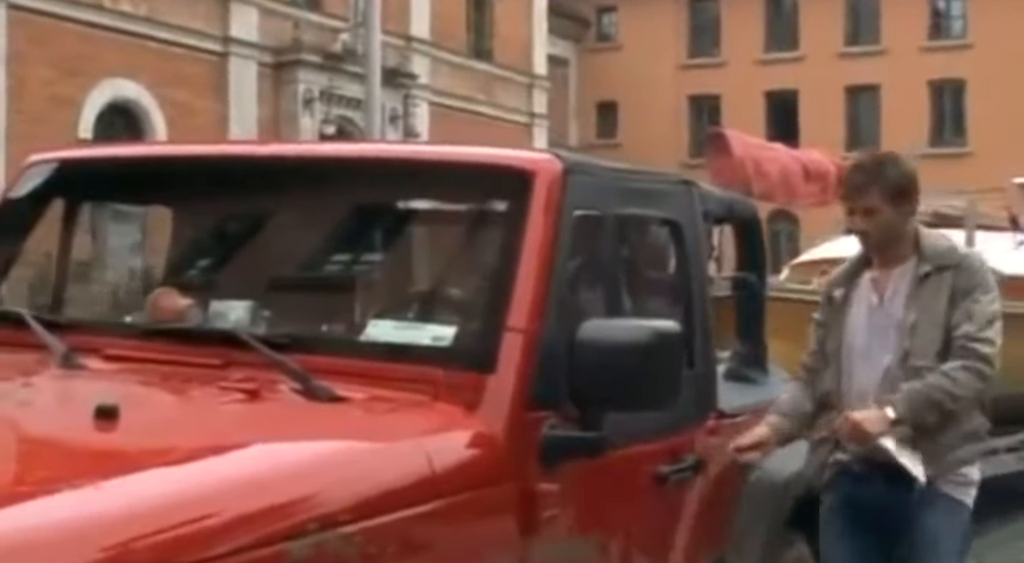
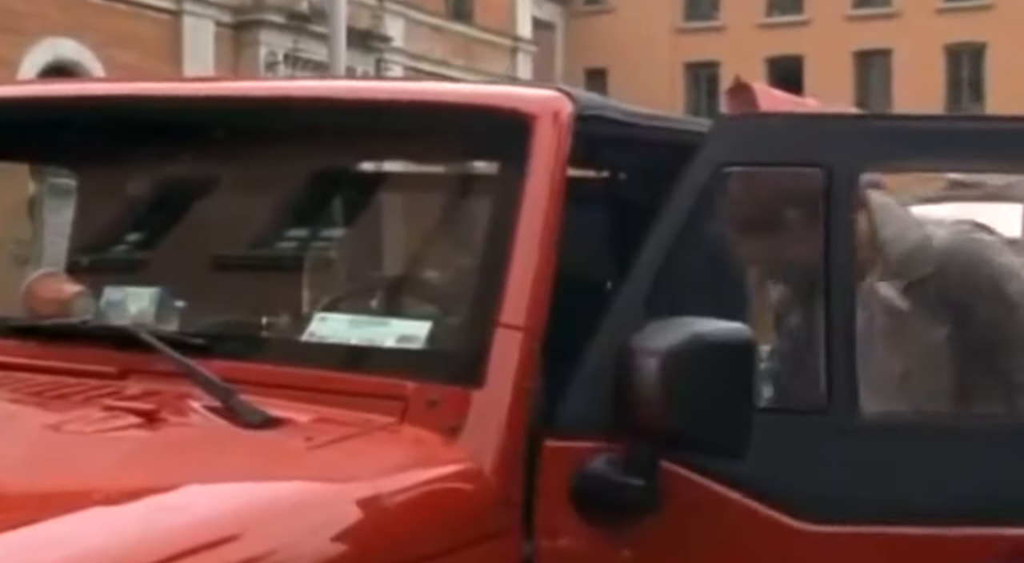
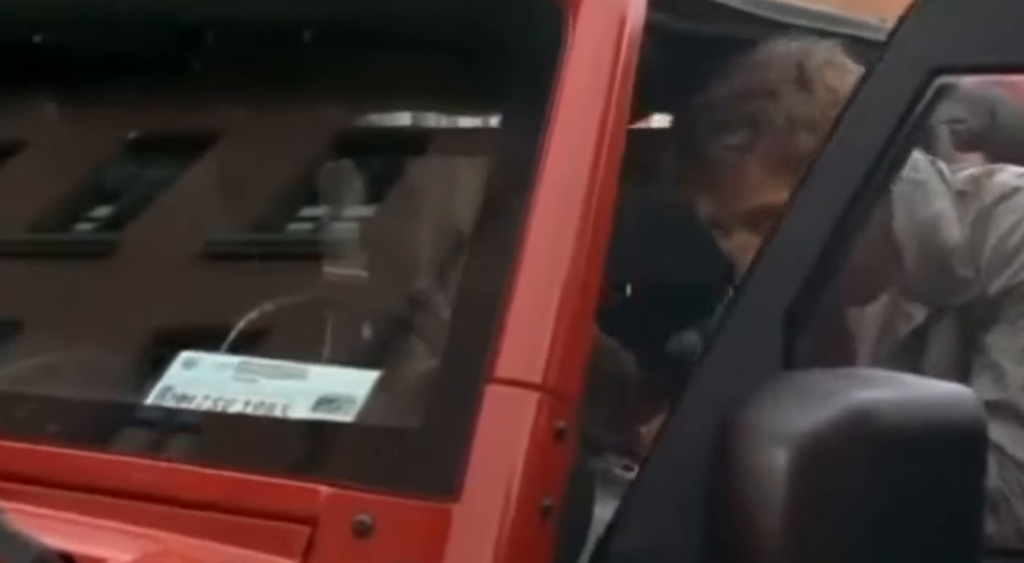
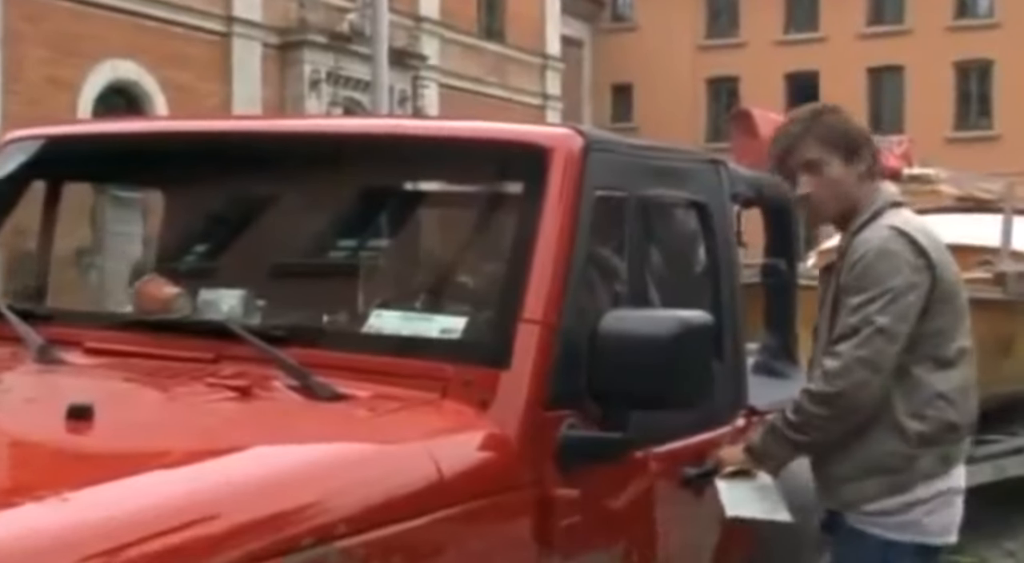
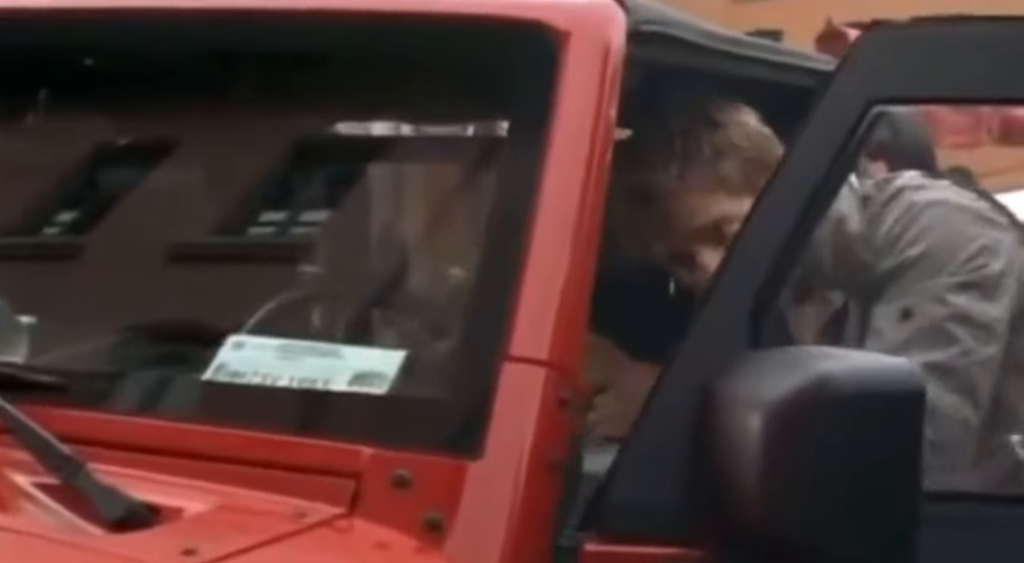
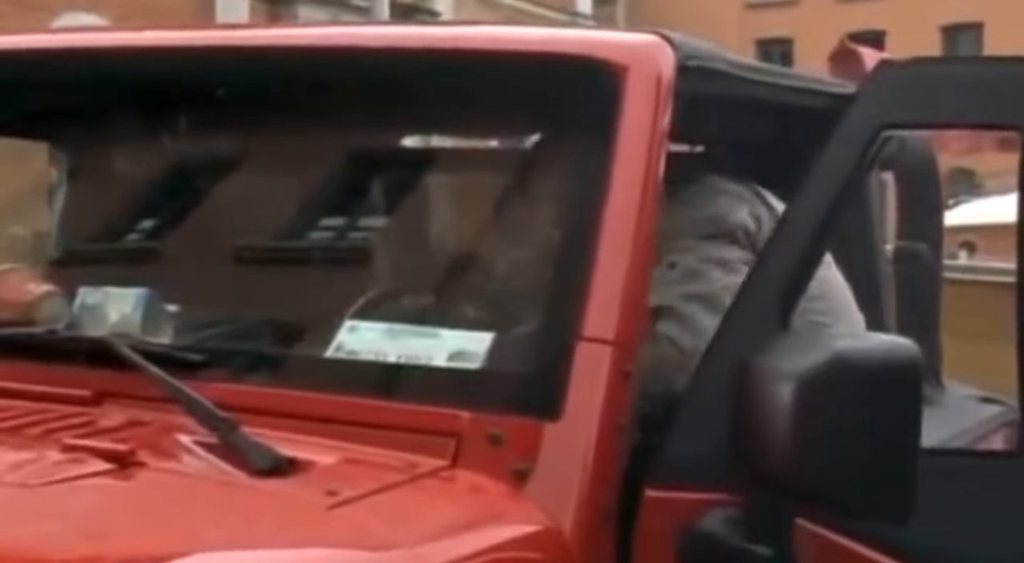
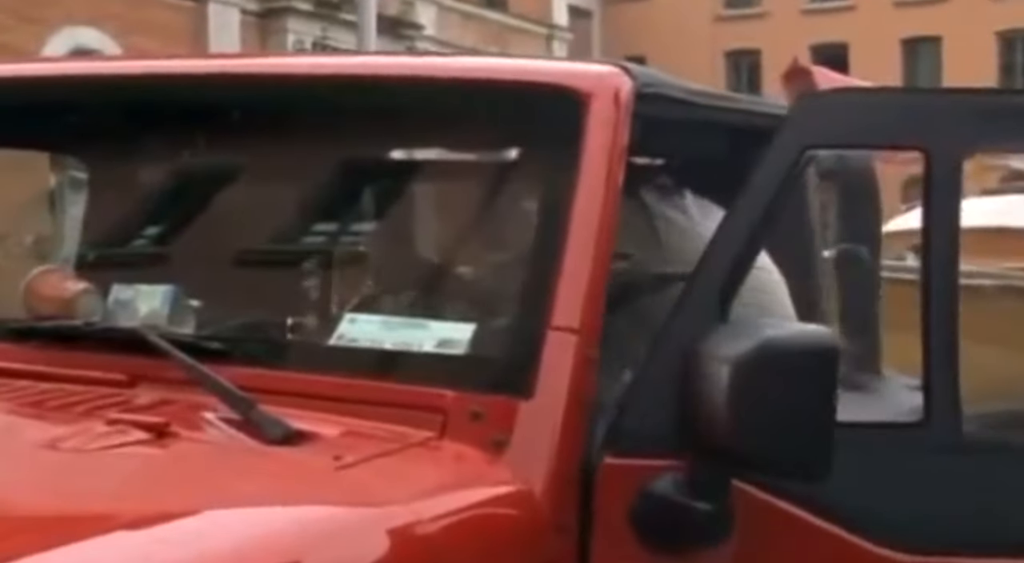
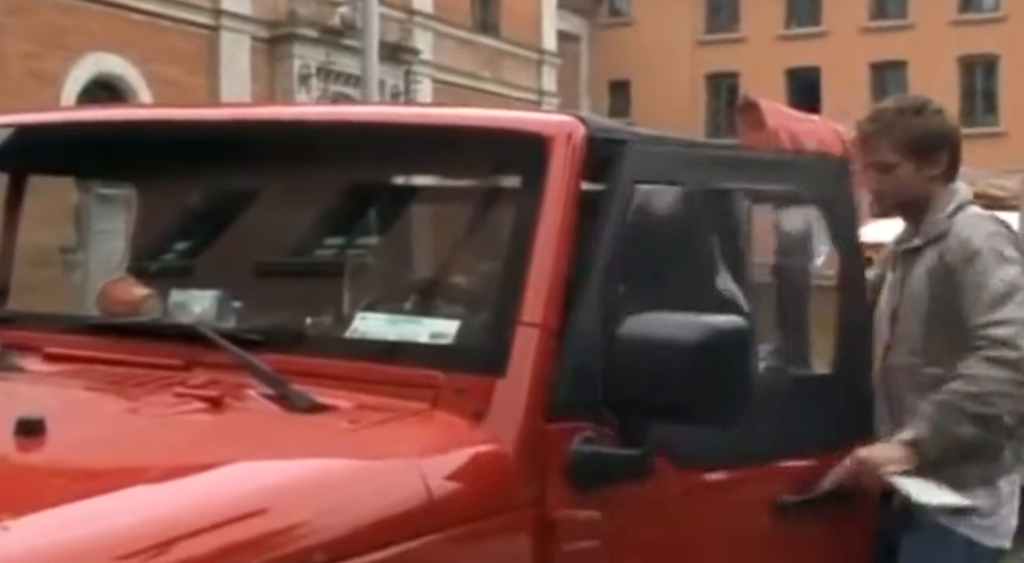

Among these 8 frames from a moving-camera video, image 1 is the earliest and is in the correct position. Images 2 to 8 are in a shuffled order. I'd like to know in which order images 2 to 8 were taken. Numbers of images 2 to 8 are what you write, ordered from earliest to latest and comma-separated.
4, 8, 2, 7, 6, 5, 3
